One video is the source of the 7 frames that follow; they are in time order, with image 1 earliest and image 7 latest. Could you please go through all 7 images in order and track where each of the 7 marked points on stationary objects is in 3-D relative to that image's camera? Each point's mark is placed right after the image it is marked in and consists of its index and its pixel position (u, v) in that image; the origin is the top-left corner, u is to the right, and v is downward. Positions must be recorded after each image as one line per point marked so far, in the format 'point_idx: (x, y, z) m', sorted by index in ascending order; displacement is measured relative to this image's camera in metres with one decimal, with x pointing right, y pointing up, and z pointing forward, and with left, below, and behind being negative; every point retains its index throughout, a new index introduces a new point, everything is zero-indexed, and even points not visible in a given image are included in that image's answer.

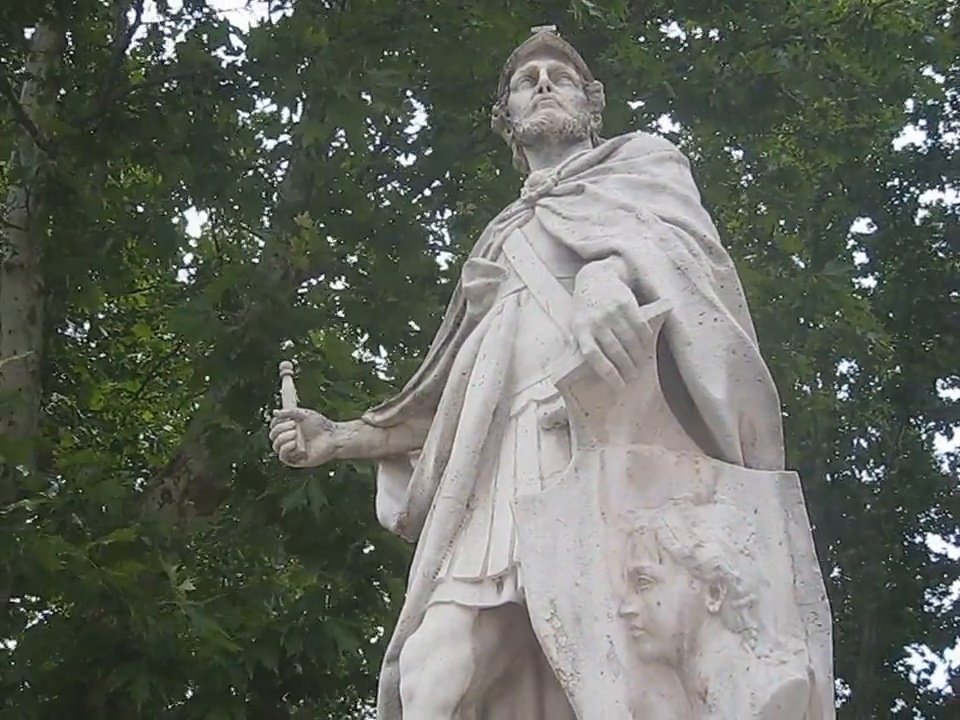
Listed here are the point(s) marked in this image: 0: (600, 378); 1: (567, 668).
0: (+0.3, 0.0, +4.7) m
1: (+0.2, -0.7, +4.5) m
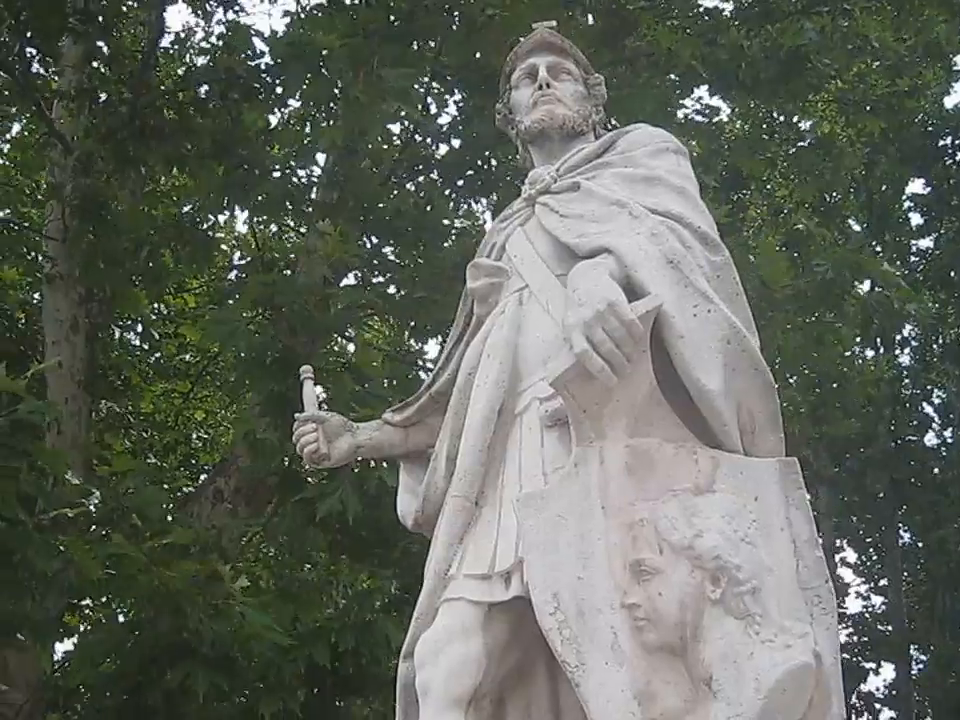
0: (+0.3, 0.0, +4.7) m
1: (+0.2, -0.7, +4.6) m
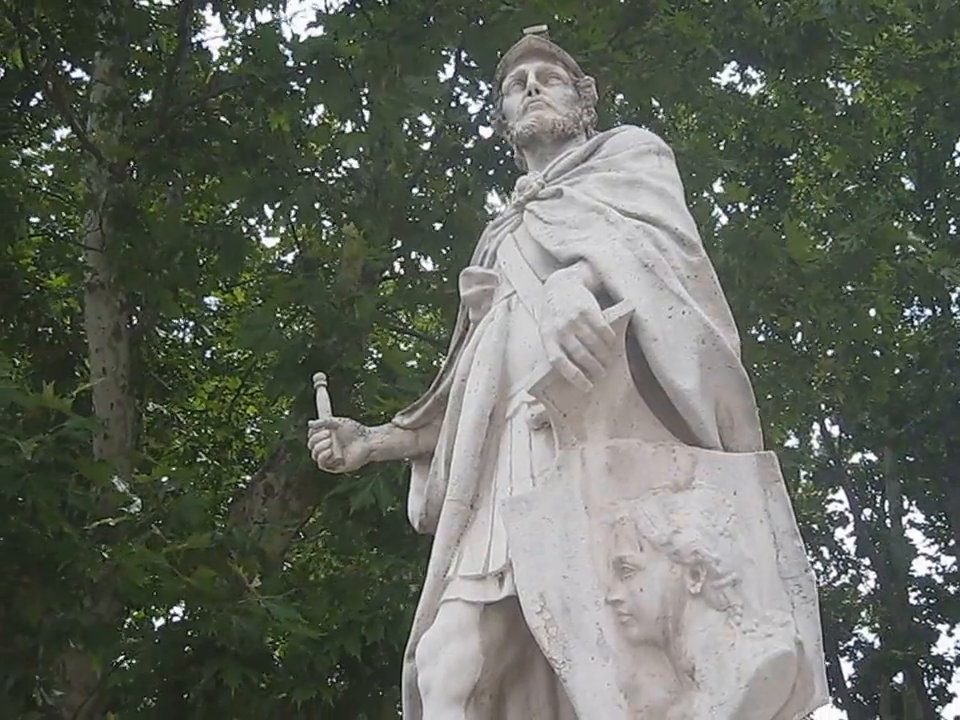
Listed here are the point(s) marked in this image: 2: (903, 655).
0: (+0.2, -0.1, +4.9) m
1: (+0.2, -0.8, +4.7) m
2: (+3.2, -2.2, +13.8) m
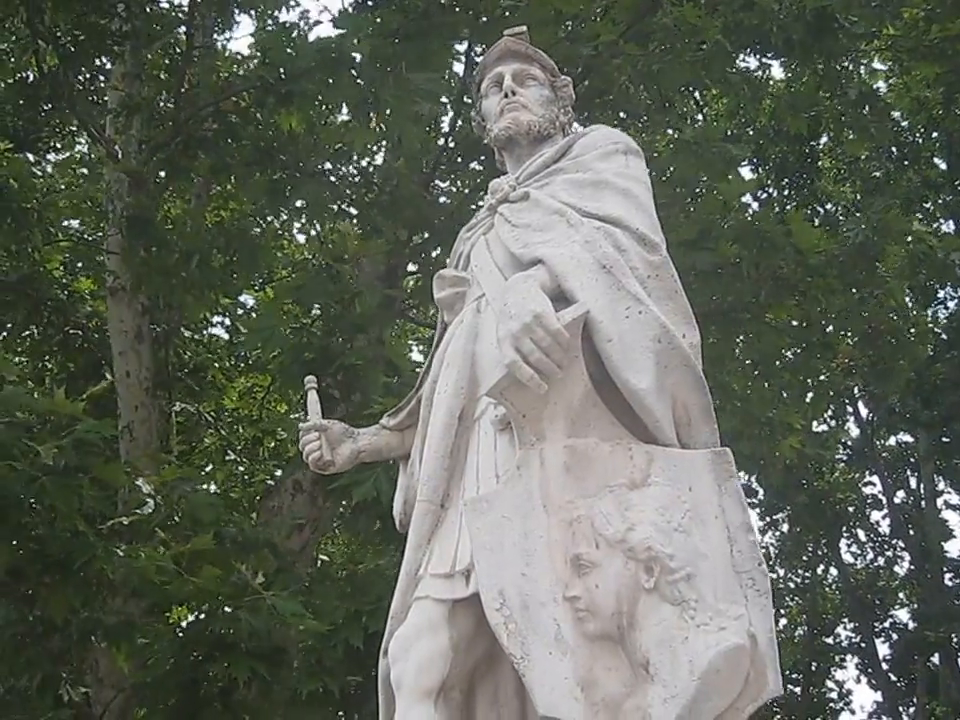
0: (+0.1, -0.1, +5.0) m
1: (+0.1, -0.8, +4.9) m
2: (+3.5, -2.1, +13.8) m
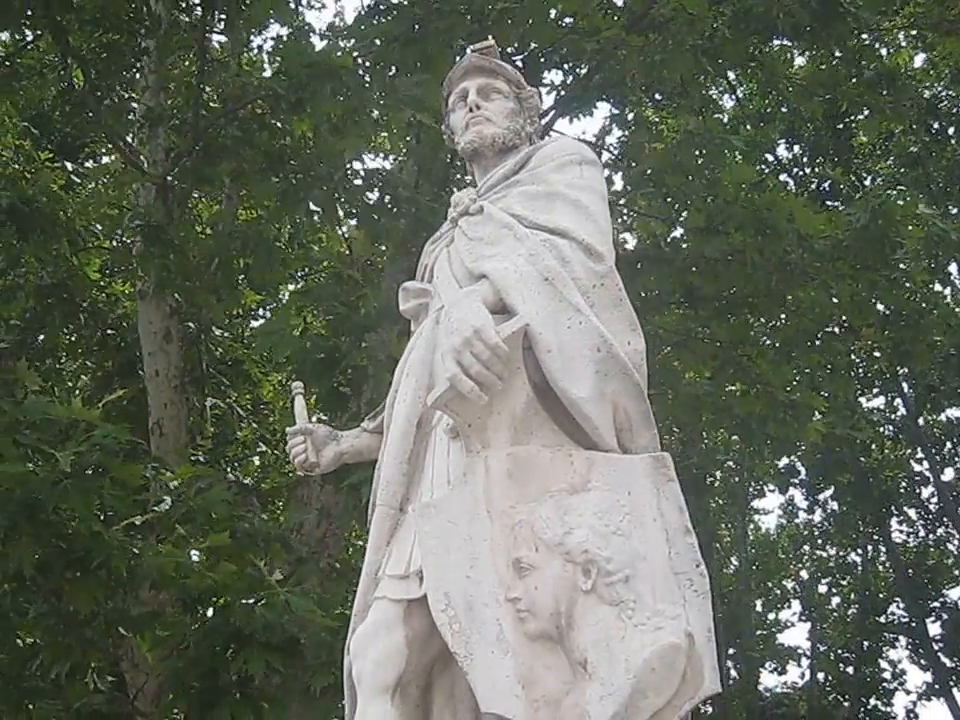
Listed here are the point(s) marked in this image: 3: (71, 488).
0: (0.0, -0.1, +5.2) m
1: (-0.1, -0.8, +5.1) m
2: (+3.9, -1.9, +13.9) m
3: (-1.8, -0.6, +8.2) m
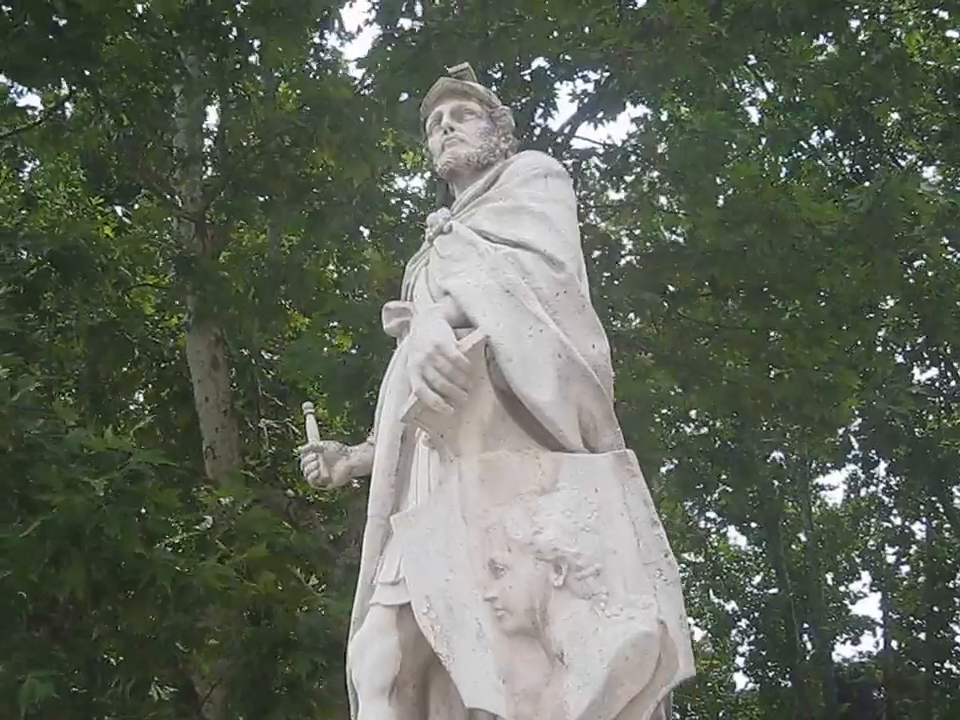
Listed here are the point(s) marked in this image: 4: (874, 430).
0: (-0.1, -0.1, +5.5) m
1: (-0.1, -0.9, +5.4) m
2: (+4.4, -1.6, +13.9) m
3: (-1.7, -0.7, +8.6) m
4: (+2.8, -0.5, +13.1) m
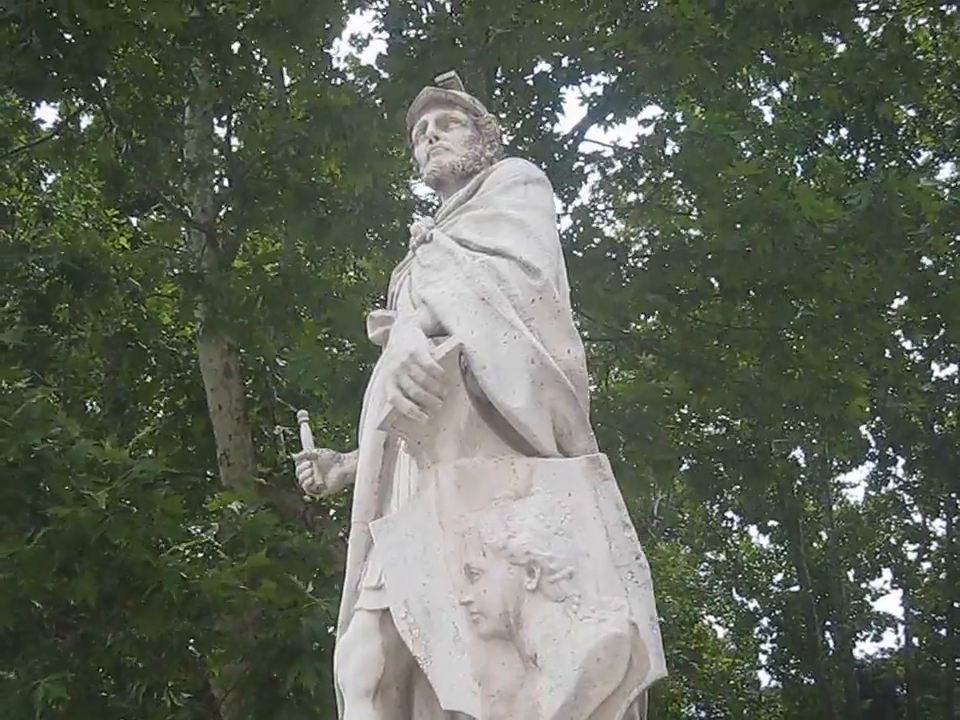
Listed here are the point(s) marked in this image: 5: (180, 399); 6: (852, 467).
0: (-0.2, -0.2, +5.6) m
1: (-0.2, -0.9, +5.5) m
2: (+4.6, -1.6, +13.8) m
3: (-1.7, -0.8, +8.7) m
4: (+3.0, -0.5, +13.1) m
5: (-2.0, -0.3, +12.1) m
6: (+2.9, -0.8, +14.3) m
